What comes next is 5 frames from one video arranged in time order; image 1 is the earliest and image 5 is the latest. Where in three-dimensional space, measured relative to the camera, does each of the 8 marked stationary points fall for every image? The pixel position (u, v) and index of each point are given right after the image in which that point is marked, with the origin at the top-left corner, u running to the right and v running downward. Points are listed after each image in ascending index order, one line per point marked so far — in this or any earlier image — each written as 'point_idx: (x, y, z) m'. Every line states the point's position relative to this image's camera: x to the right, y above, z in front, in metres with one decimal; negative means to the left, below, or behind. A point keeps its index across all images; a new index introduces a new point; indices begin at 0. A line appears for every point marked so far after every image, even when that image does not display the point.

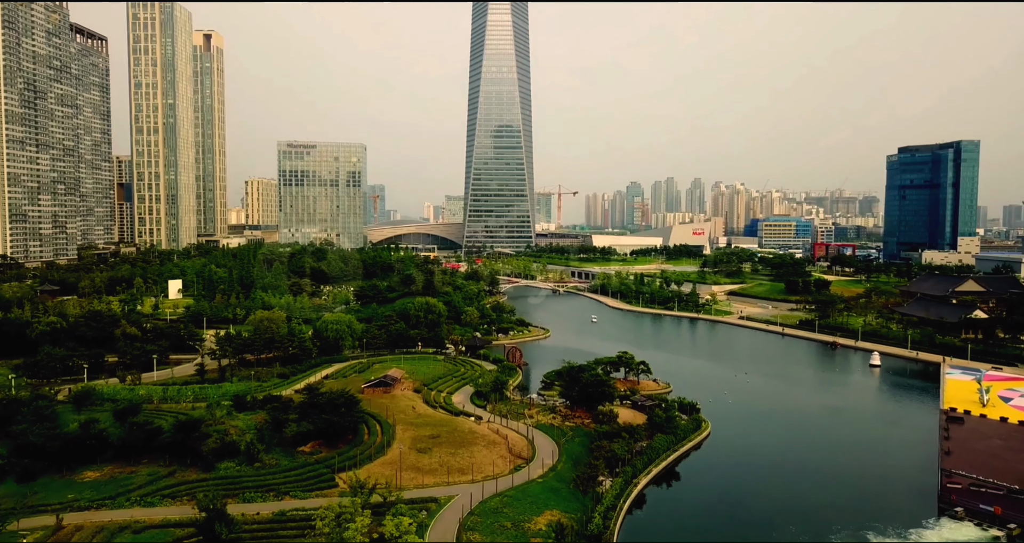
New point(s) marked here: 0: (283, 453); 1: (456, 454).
0: (-6.1, -4.9, +18.9) m
1: (-1.6, -5.0, +19.6) m
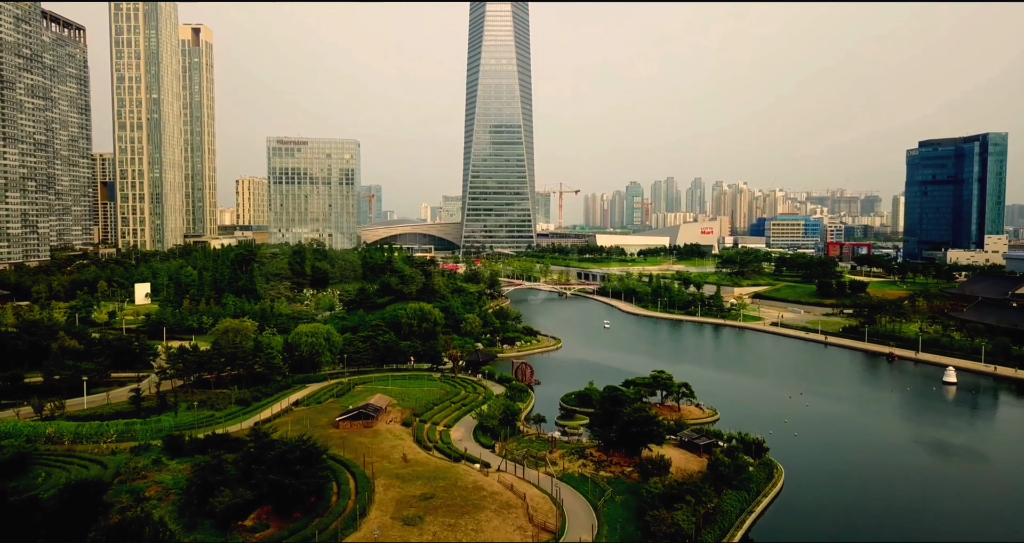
0: (-5.7, -4.9, +13.4) m
1: (-1.1, -5.1, +14.1) m
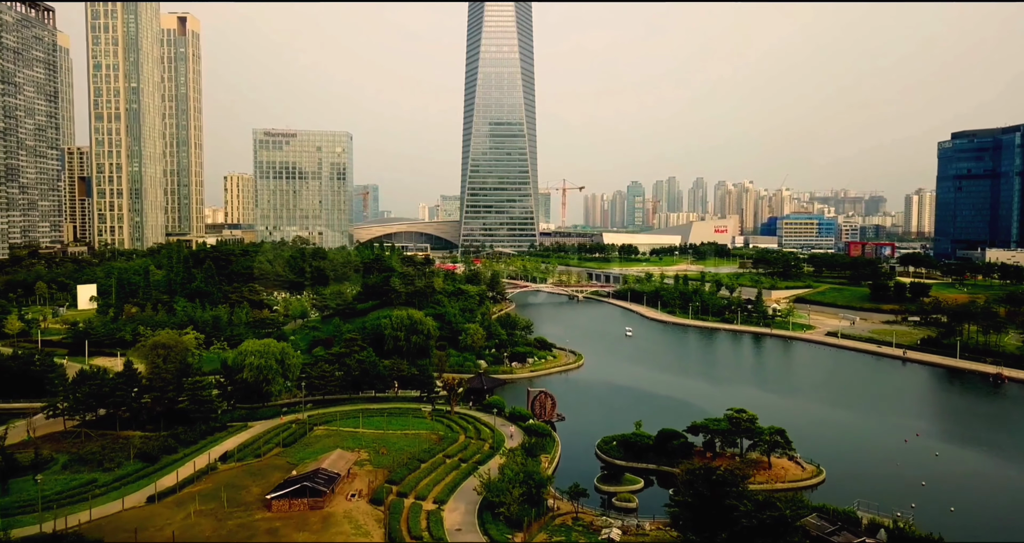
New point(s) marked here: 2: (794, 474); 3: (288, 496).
0: (-5.1, -4.8, +6.1) m
1: (-0.6, -5.0, +6.8) m
2: (+6.8, -4.9, +17.2) m
3: (-4.2, -4.3, +13.6) m
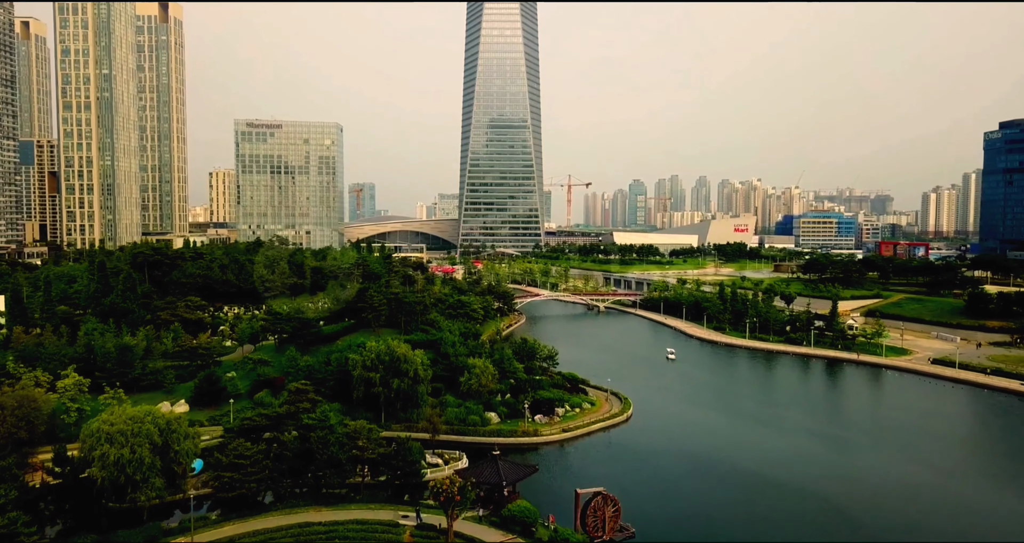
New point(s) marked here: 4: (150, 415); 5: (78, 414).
0: (-4.4, -5.3, -2.7) m
1: (+0.1, -5.4, -1.9) m
2: (+7.5, -5.3, +8.5) m
3: (-3.5, -4.7, +4.8) m
4: (-6.8, -2.8, +13.8) m
5: (-11.4, -3.3, +19.0) m
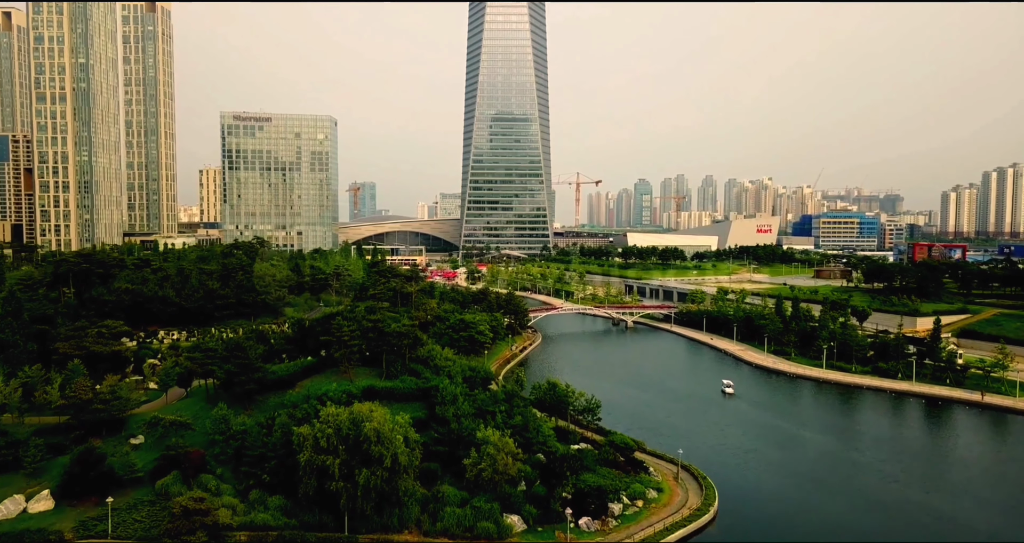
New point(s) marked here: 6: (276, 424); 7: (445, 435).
0: (-3.8, -5.8, -9.9) m
1: (+0.7, -5.9, -9.2) m
2: (+8.1, -5.8, +1.2) m
3: (-2.9, -5.2, -2.5) m
4: (-6.2, -3.3, +6.5) m
5: (-10.8, -3.8, +11.7) m
6: (-5.2, -3.2, +15.4) m
7: (-1.5, -3.4, +15.7) m
